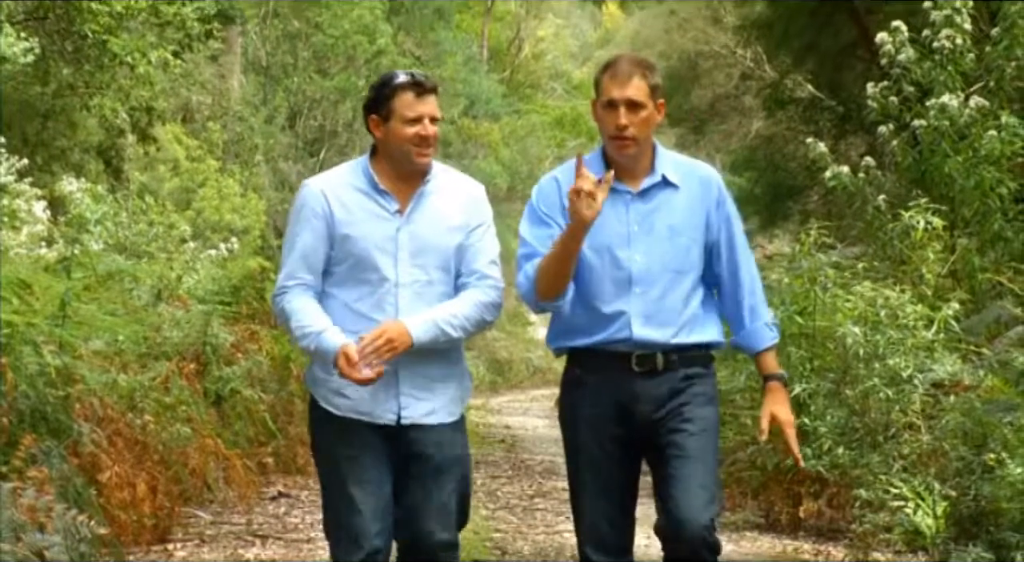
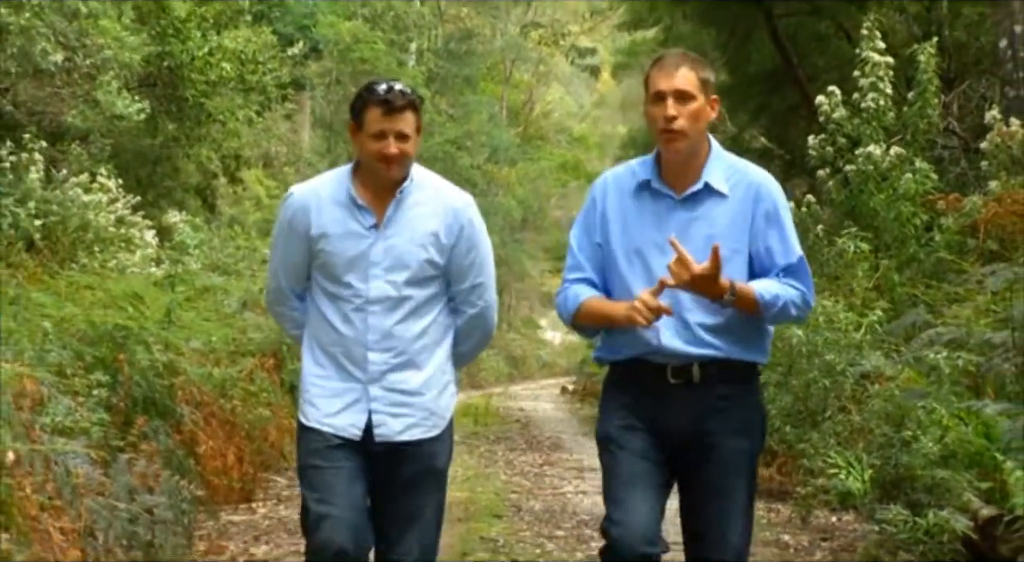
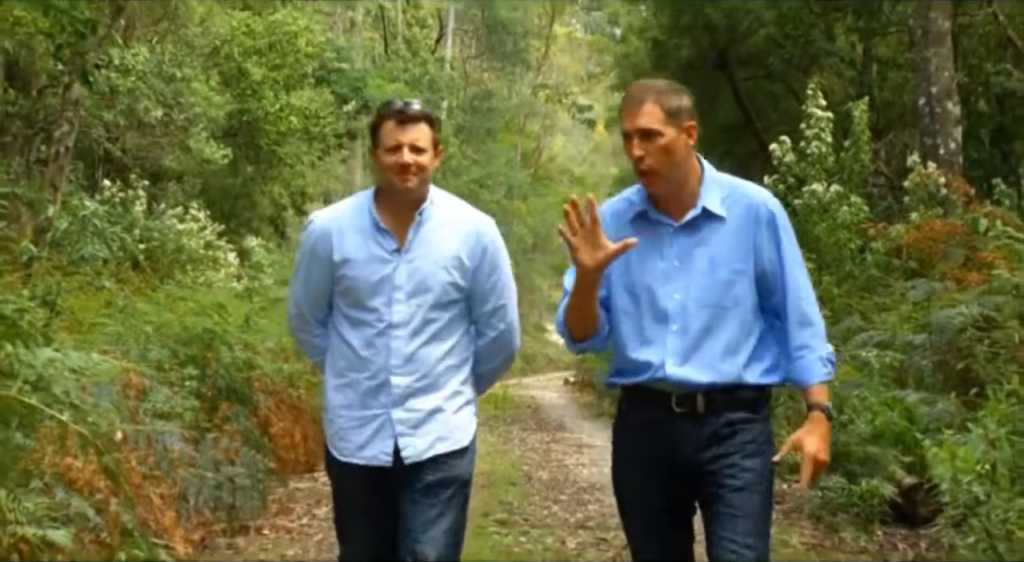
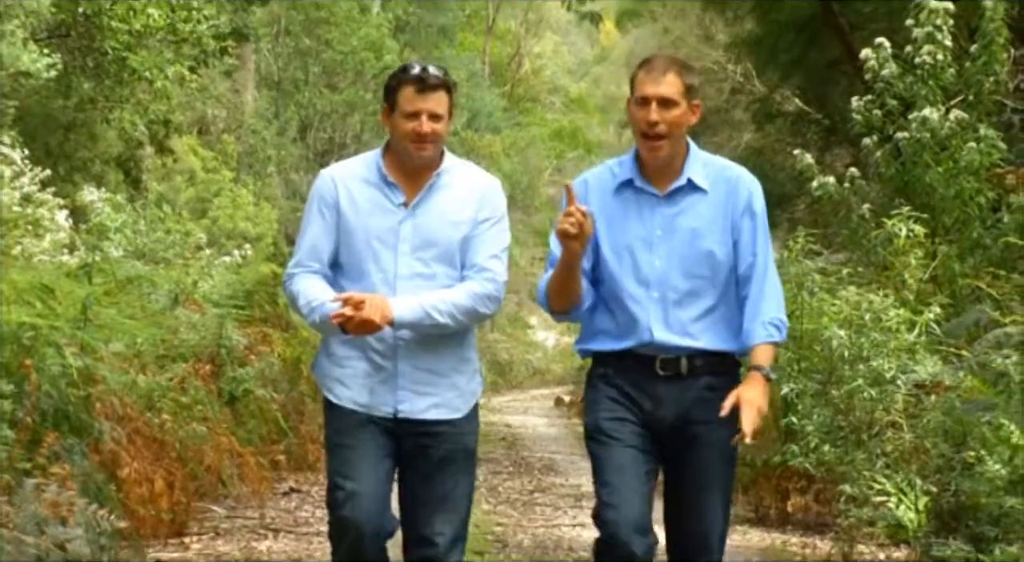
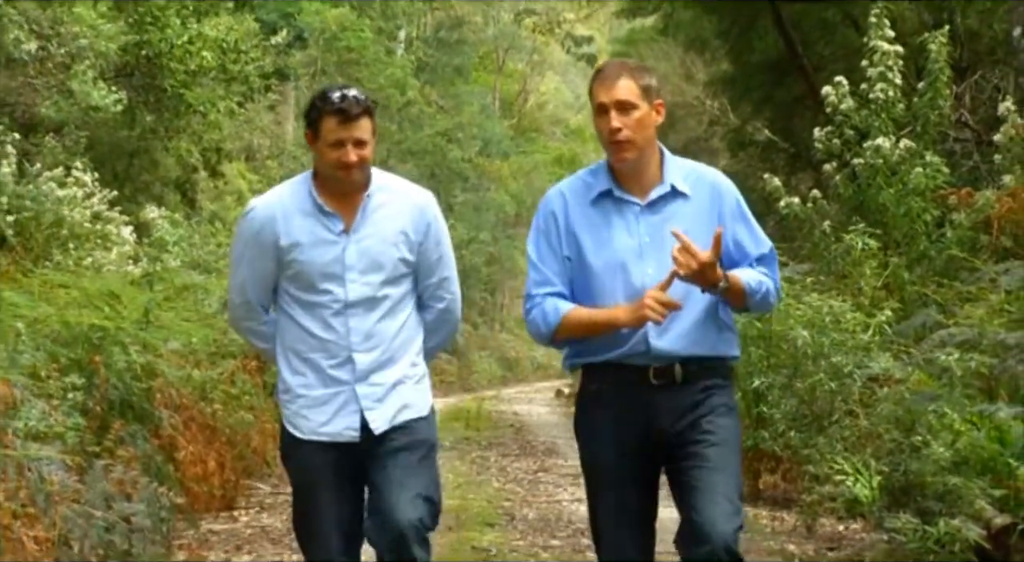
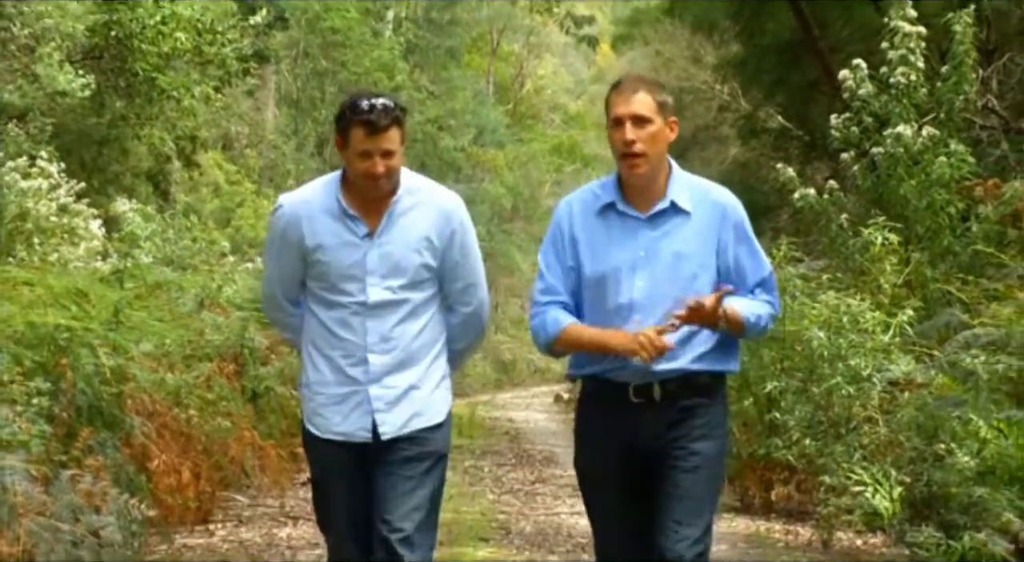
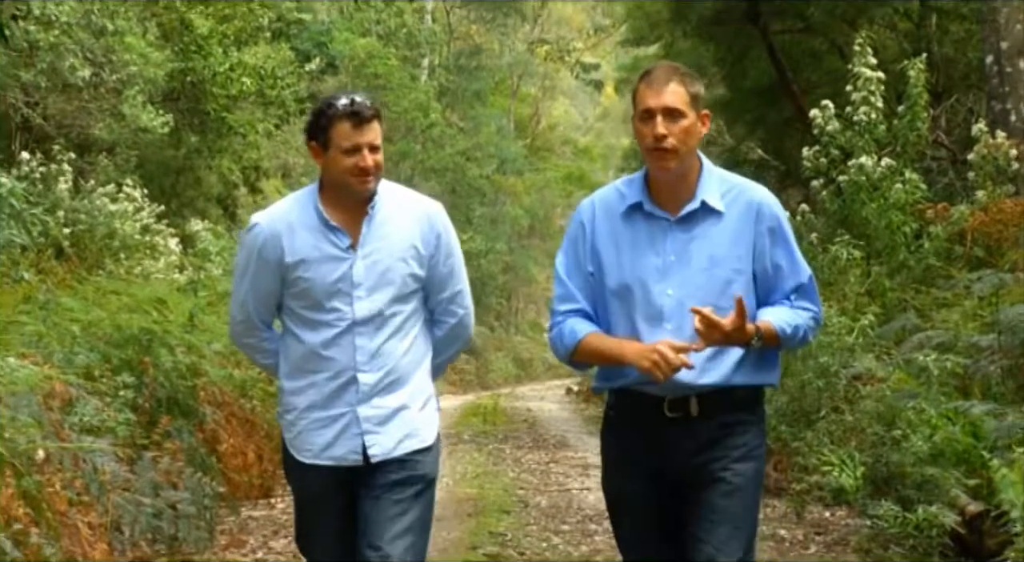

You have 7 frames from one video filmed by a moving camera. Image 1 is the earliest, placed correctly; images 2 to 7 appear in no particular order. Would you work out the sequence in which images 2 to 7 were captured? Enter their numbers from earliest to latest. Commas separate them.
4, 6, 5, 2, 7, 3
